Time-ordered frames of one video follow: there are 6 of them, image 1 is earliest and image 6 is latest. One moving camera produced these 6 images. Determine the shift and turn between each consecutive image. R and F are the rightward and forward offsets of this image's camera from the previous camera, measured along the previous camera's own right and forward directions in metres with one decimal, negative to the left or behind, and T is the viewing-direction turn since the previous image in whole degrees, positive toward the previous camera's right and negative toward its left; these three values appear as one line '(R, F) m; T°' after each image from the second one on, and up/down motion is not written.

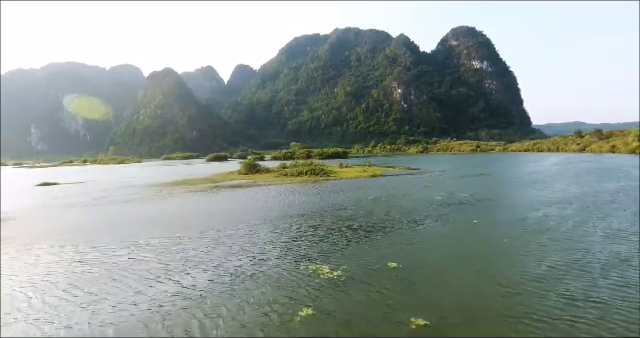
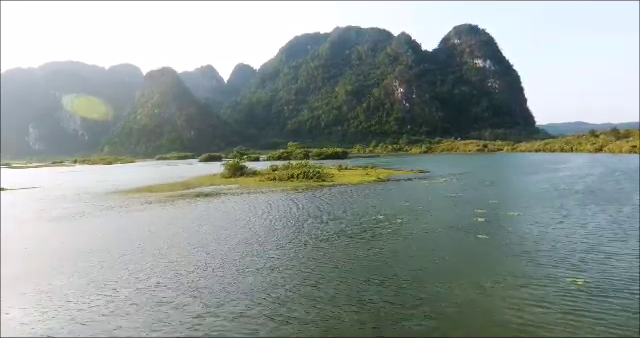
(+0.4, +5.0) m; 0°
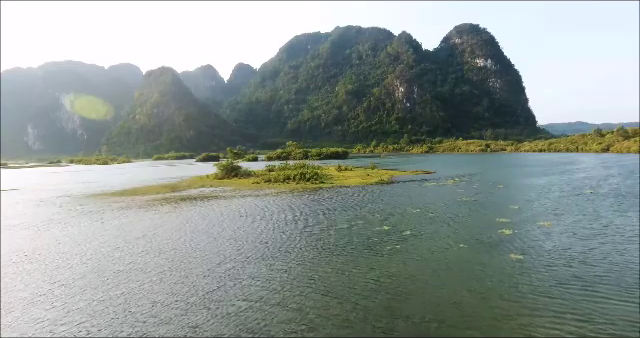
(+0.1, +1.8) m; 0°
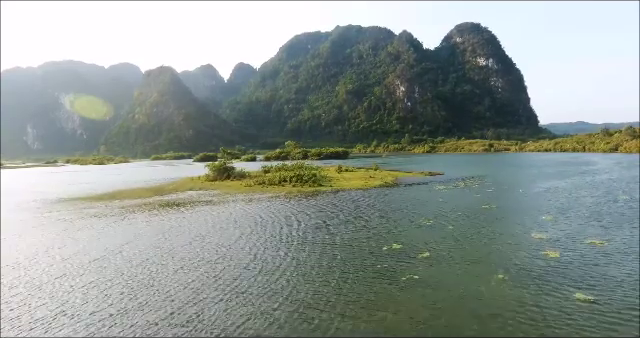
(+0.1, +2.1) m; 0°
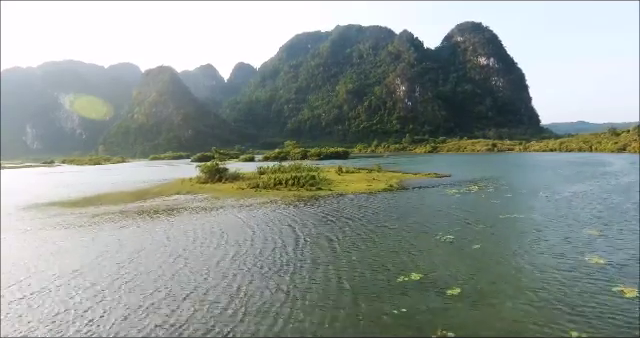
(+0.1, +1.9) m; 0°
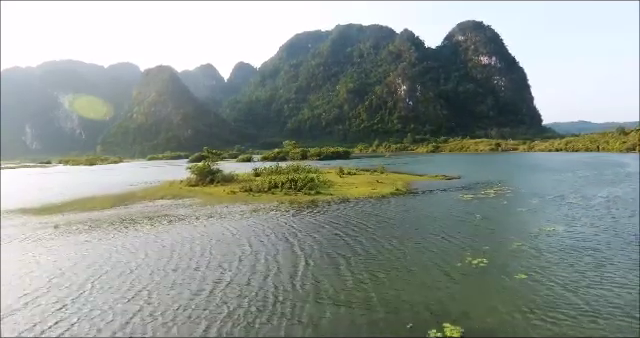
(0.0, +1.9) m; 0°
